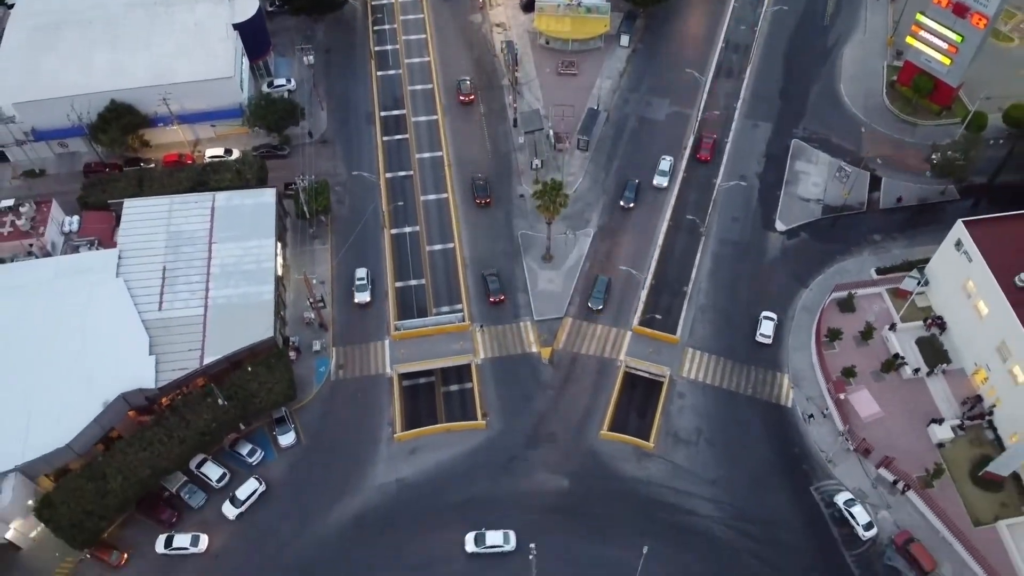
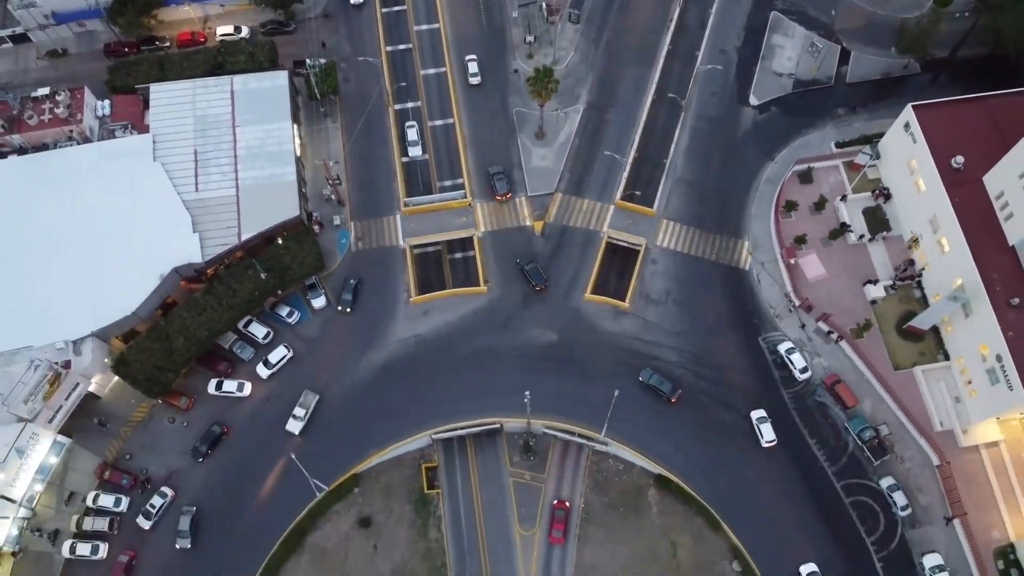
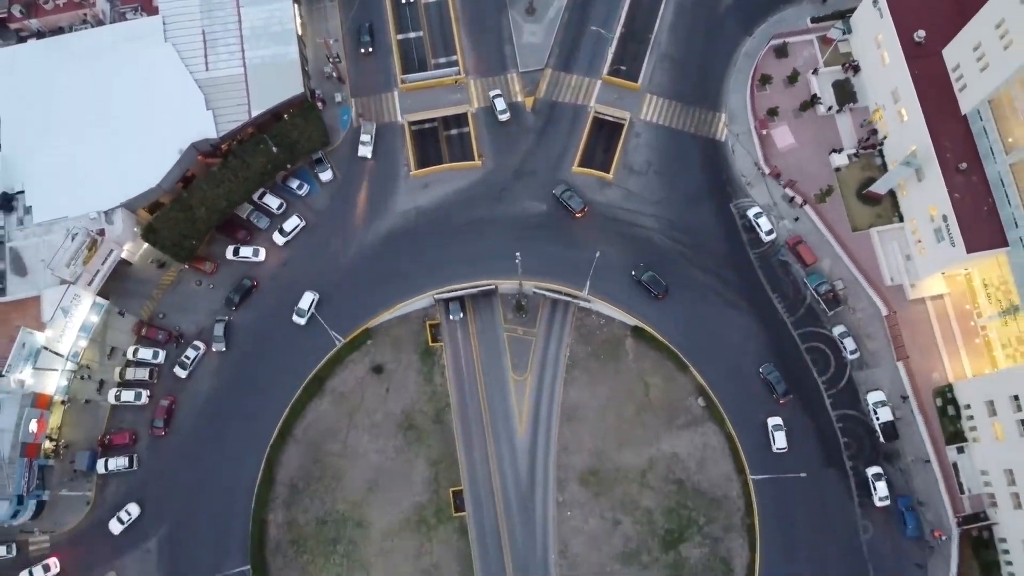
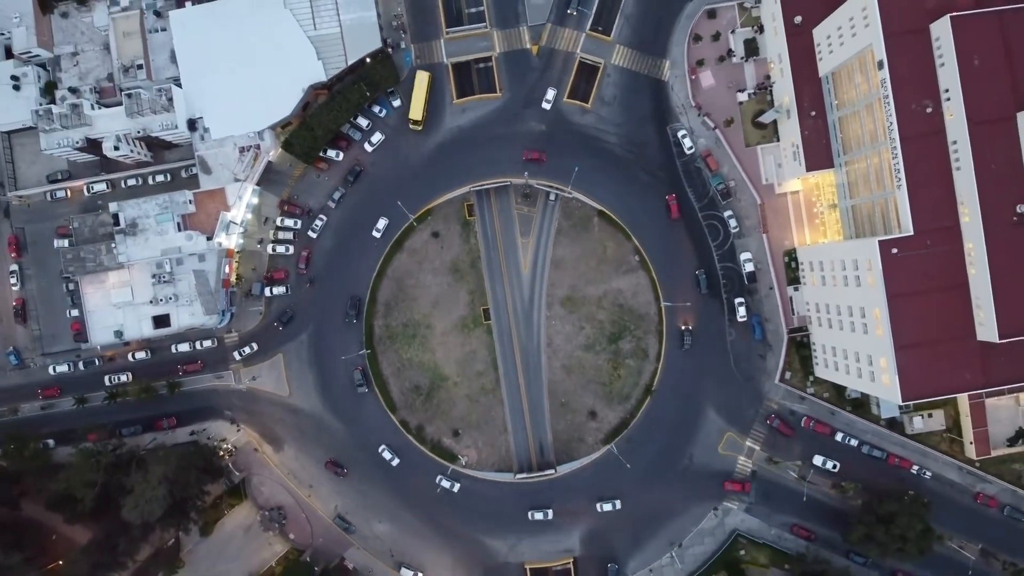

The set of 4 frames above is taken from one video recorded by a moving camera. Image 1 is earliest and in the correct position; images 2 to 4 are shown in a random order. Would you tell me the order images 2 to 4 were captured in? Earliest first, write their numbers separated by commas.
2, 3, 4
